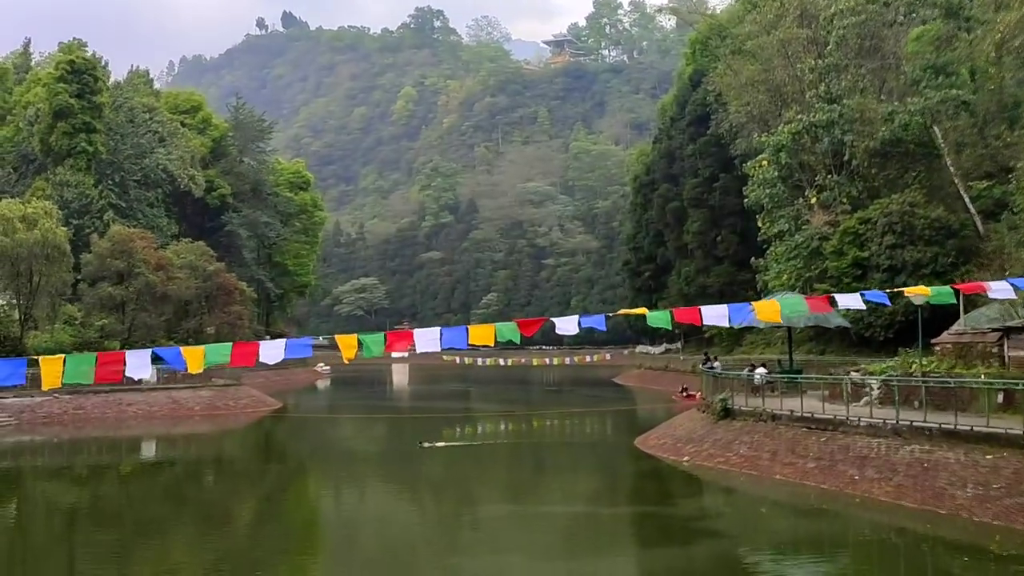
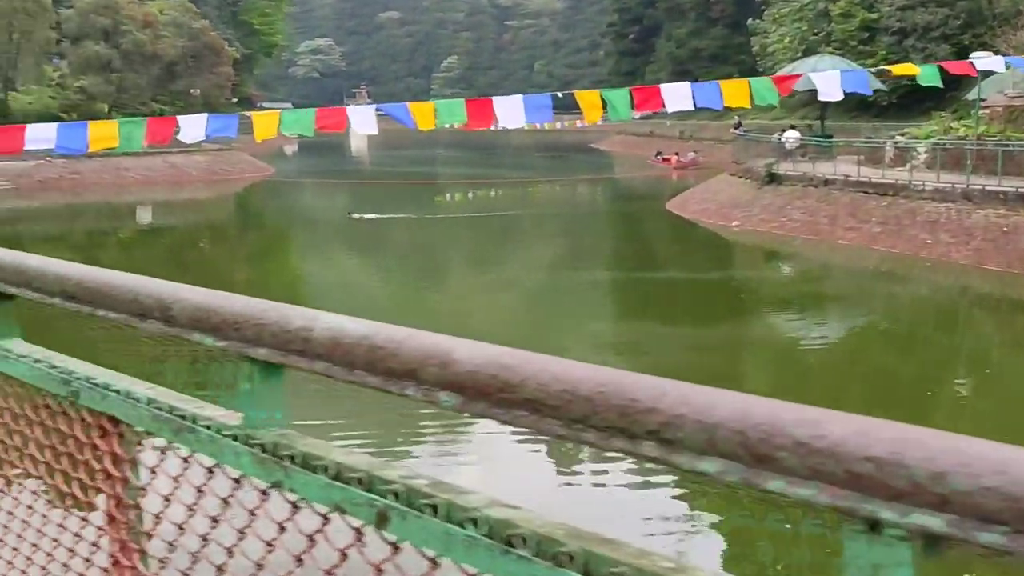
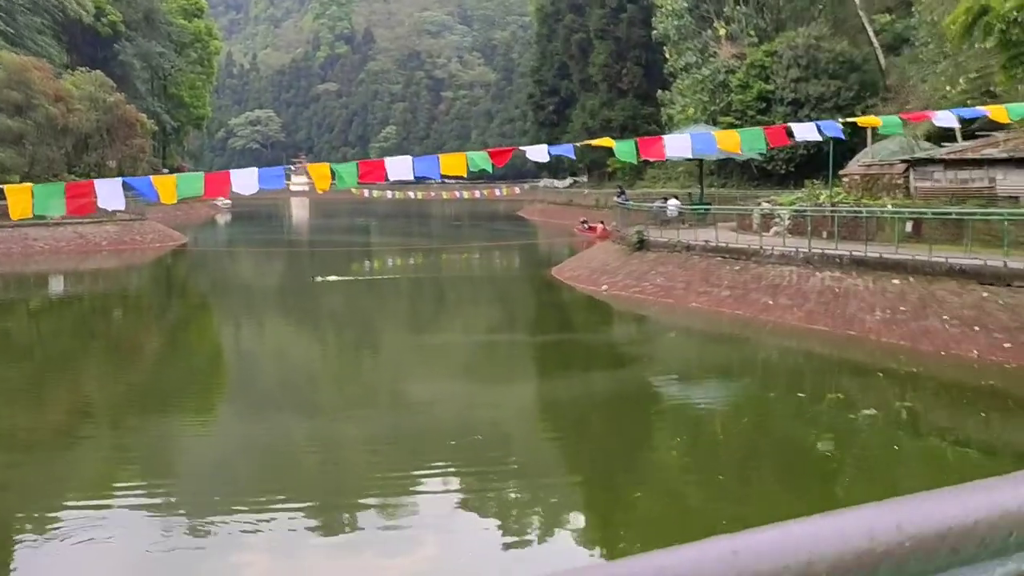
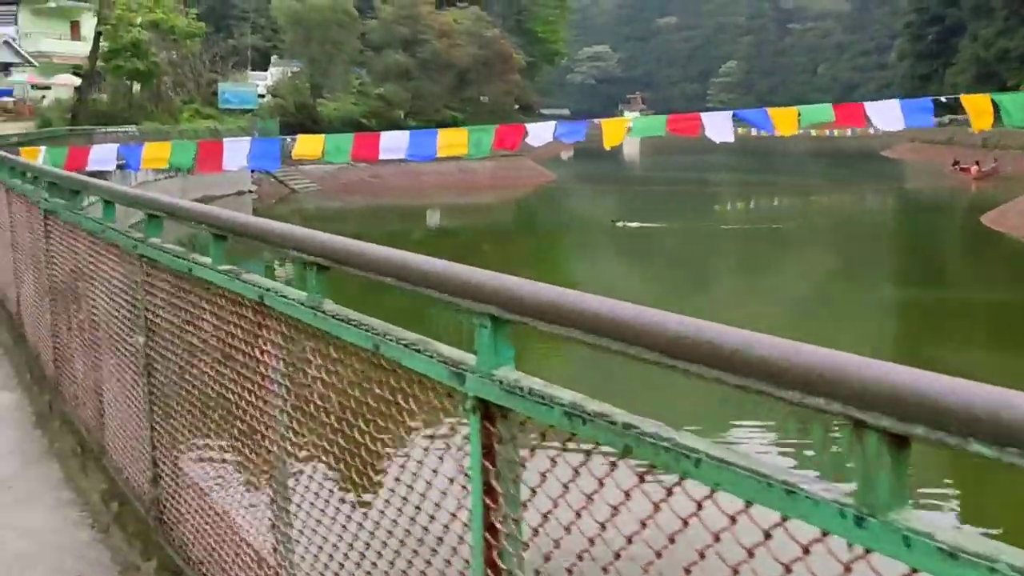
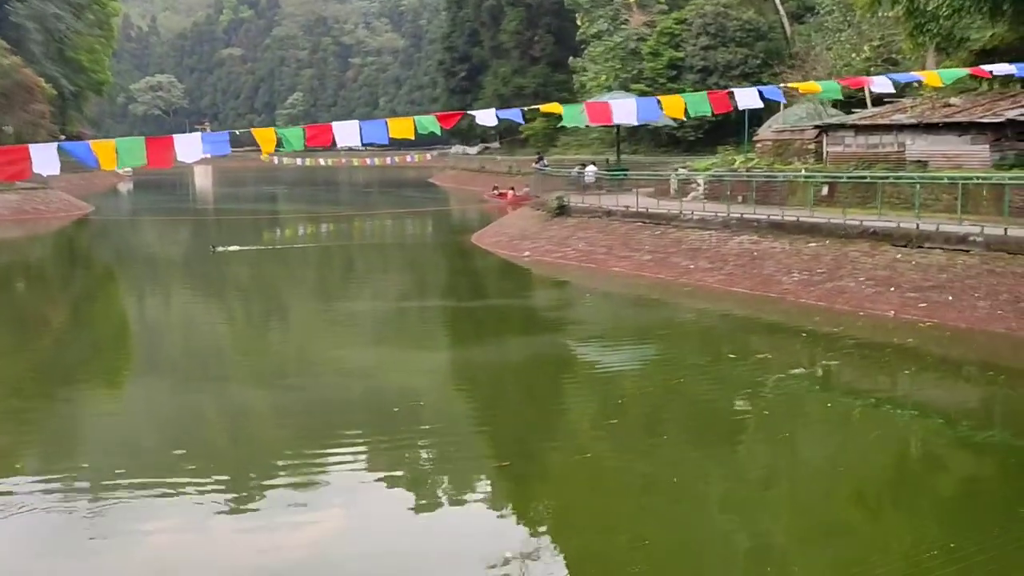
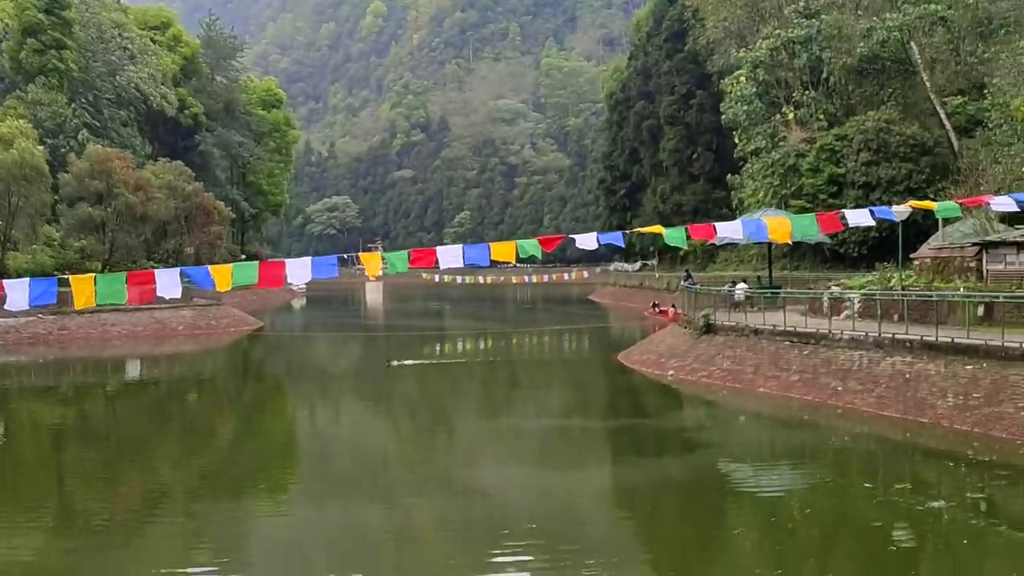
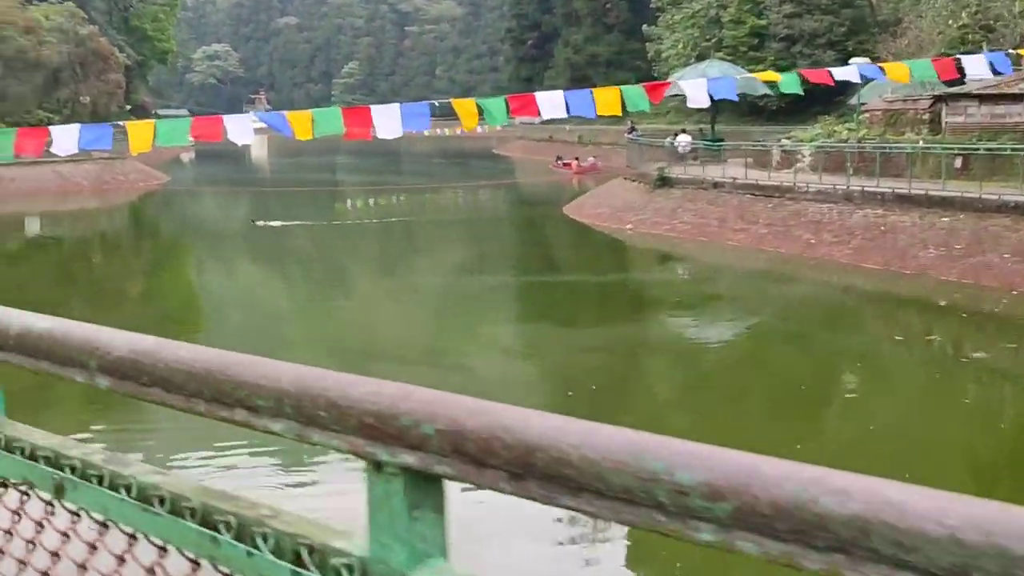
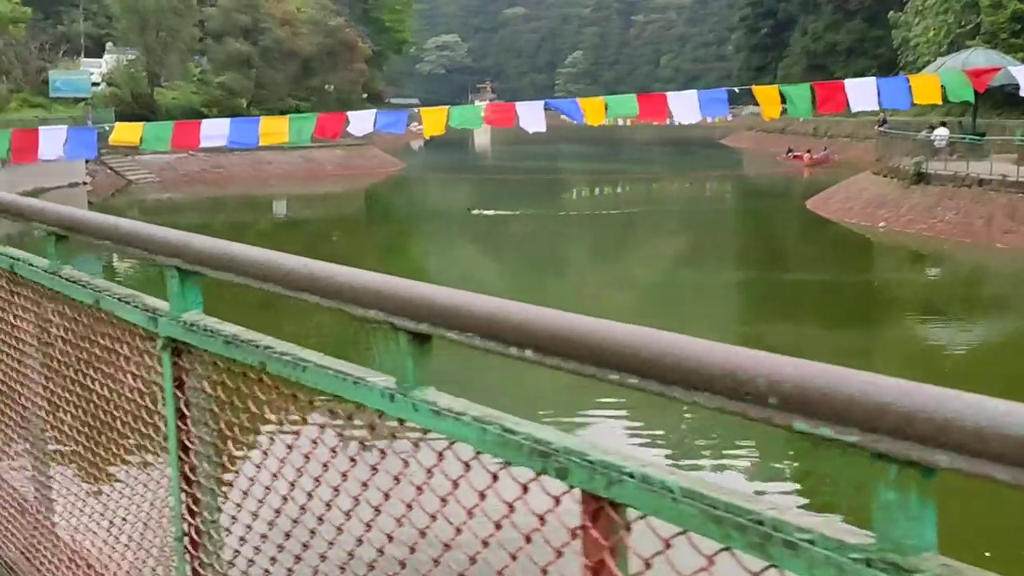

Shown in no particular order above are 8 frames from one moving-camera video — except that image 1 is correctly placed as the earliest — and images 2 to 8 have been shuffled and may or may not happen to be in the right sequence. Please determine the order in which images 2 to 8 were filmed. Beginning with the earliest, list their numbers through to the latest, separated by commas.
6, 3, 5, 7, 2, 8, 4
